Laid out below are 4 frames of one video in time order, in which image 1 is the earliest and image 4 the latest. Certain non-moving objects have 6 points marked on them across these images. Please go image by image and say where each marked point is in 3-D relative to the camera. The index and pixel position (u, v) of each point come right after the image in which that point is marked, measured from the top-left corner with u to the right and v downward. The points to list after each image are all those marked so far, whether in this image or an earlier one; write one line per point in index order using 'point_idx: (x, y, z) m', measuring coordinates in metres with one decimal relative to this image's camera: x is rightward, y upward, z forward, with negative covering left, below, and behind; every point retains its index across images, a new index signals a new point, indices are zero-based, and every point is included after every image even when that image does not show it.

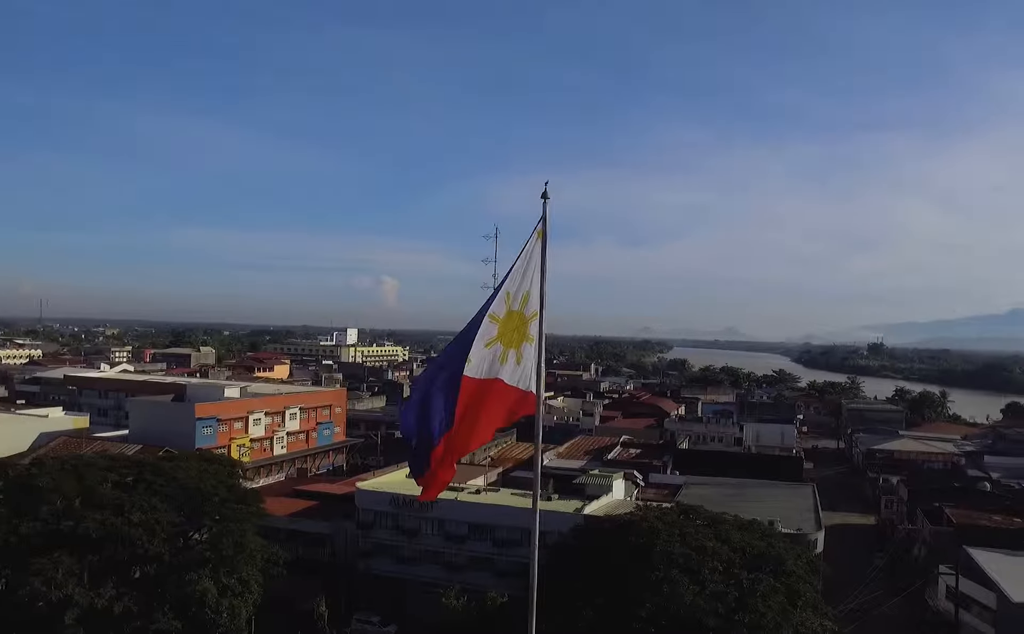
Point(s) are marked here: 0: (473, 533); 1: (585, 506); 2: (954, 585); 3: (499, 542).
0: (-0.9, -4.7, +19.6) m
1: (+1.6, -4.1, +19.3) m
2: (+8.7, -5.3, +17.6) m
3: (-0.3, -4.9, +19.4) m
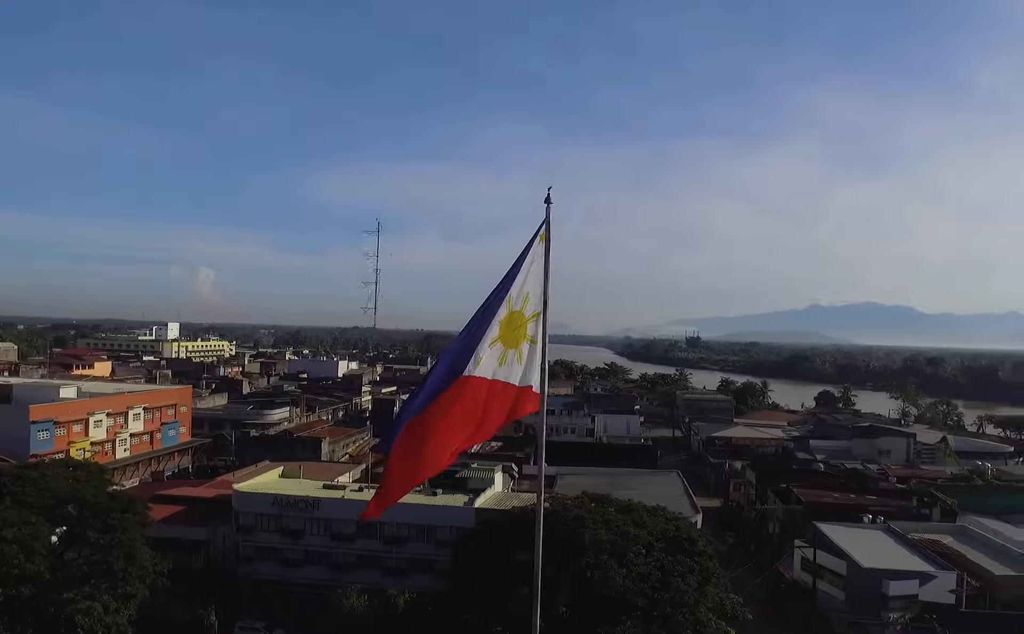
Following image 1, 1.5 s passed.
0: (-3.3, -4.7, +19.4) m
1: (-0.8, -4.0, +19.7) m
2: (+6.5, -5.2, +19.6) m
3: (-2.7, -4.8, +19.3) m
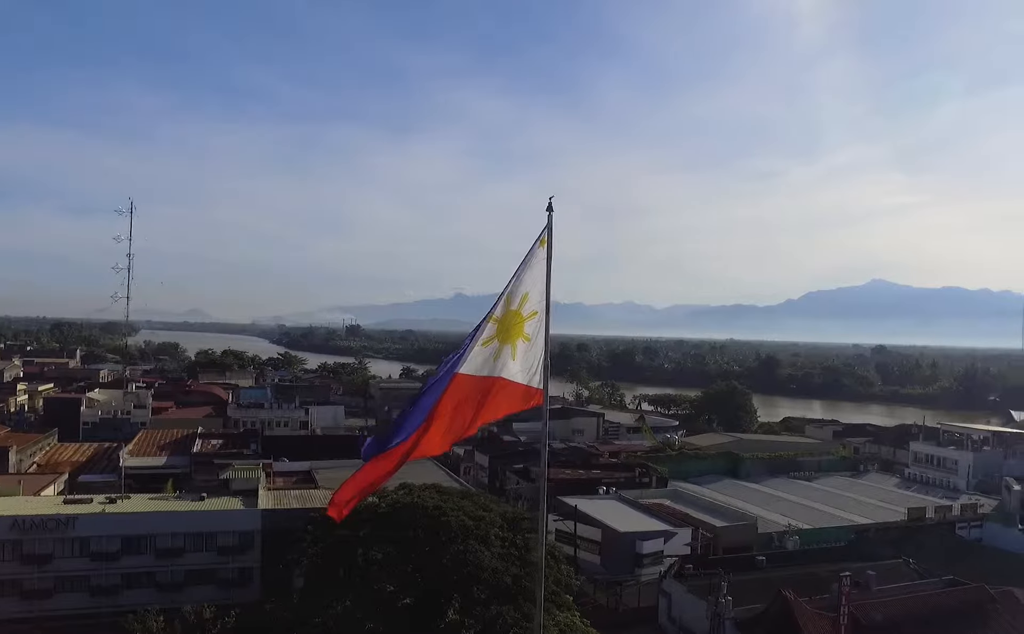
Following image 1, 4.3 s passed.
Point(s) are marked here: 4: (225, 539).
0: (-7.5, -4.5, +17.5) m
1: (-5.4, -3.9, +18.8) m
2: (+1.2, -5.1, +21.8) m
3: (-6.9, -4.6, +17.7) m
4: (-5.7, -4.4, +18.0) m
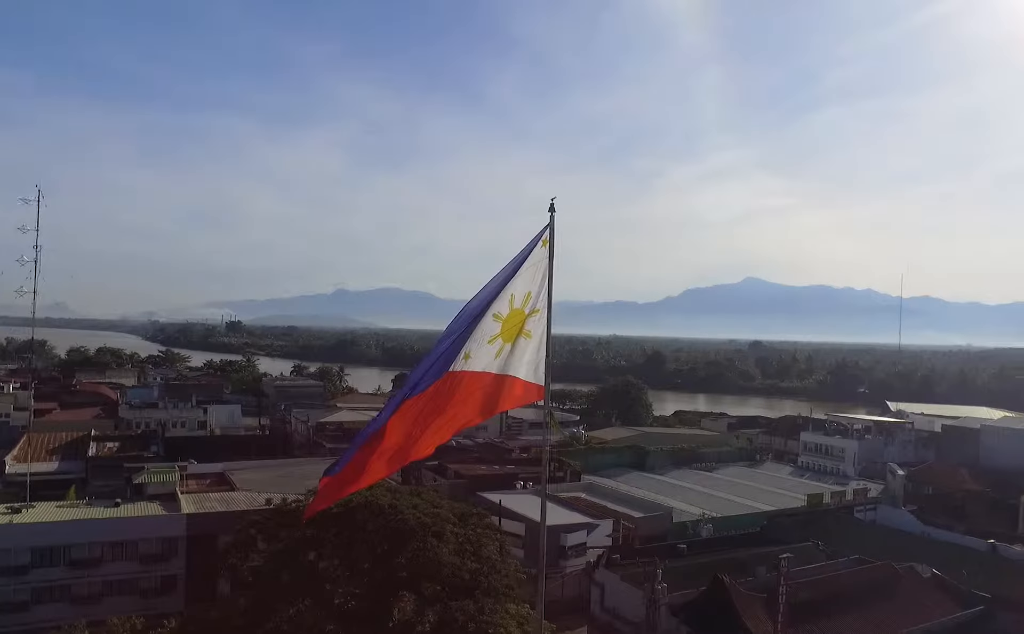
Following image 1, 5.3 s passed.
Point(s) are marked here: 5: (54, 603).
0: (-8.6, -4.4, +16.4) m
1: (-6.8, -3.8, +18.0) m
2: (-0.7, -5.0, +22.0) m
3: (-8.1, -4.6, +16.7) m
4: (-7.0, -4.4, +17.2) m
5: (-8.4, -5.2, +16.5) m
